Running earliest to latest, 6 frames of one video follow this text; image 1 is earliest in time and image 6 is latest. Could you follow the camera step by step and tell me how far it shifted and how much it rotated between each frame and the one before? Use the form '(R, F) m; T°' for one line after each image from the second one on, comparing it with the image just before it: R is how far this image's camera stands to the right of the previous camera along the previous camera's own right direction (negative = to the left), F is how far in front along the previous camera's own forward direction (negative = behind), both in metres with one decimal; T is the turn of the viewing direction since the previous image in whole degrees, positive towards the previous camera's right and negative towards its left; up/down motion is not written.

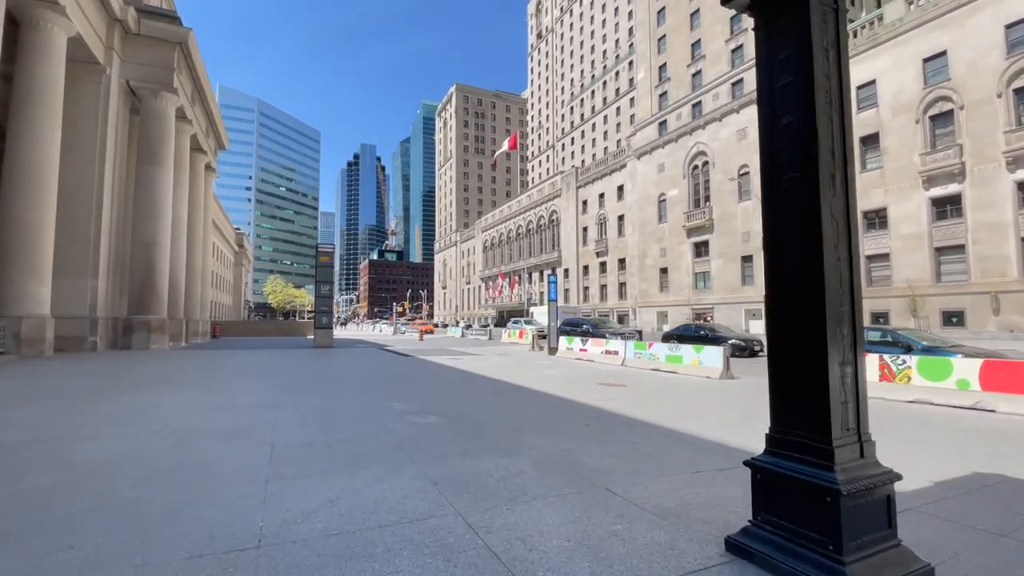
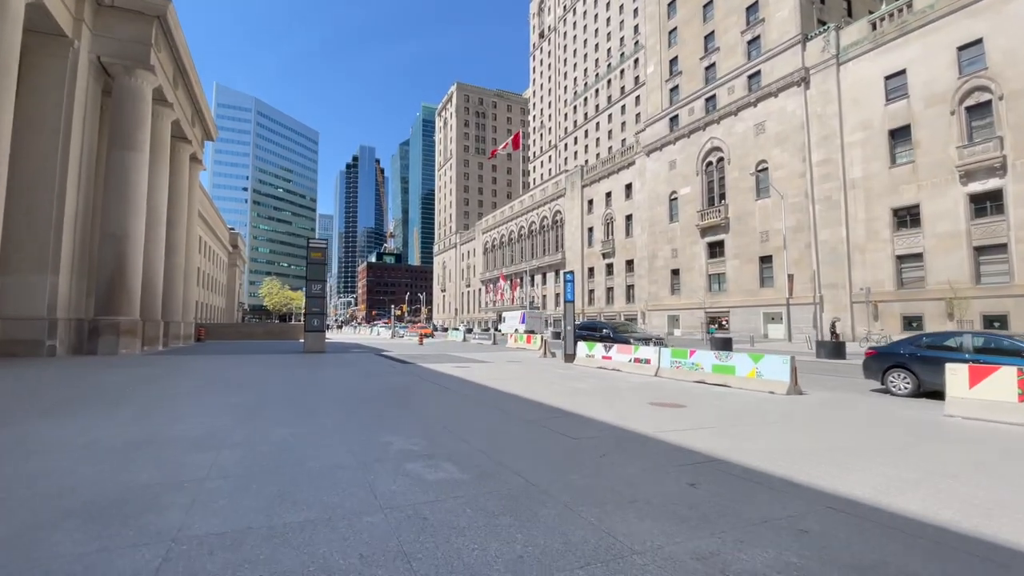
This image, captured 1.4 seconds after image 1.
(-0.6, +2.3) m; 0°
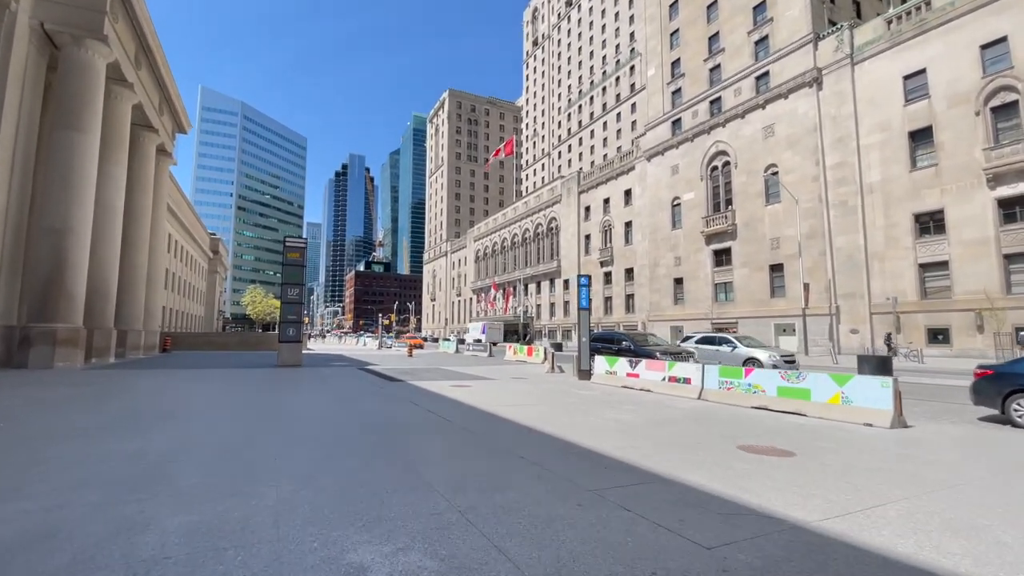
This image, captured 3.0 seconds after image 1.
(-0.6, +2.5) m; +1°
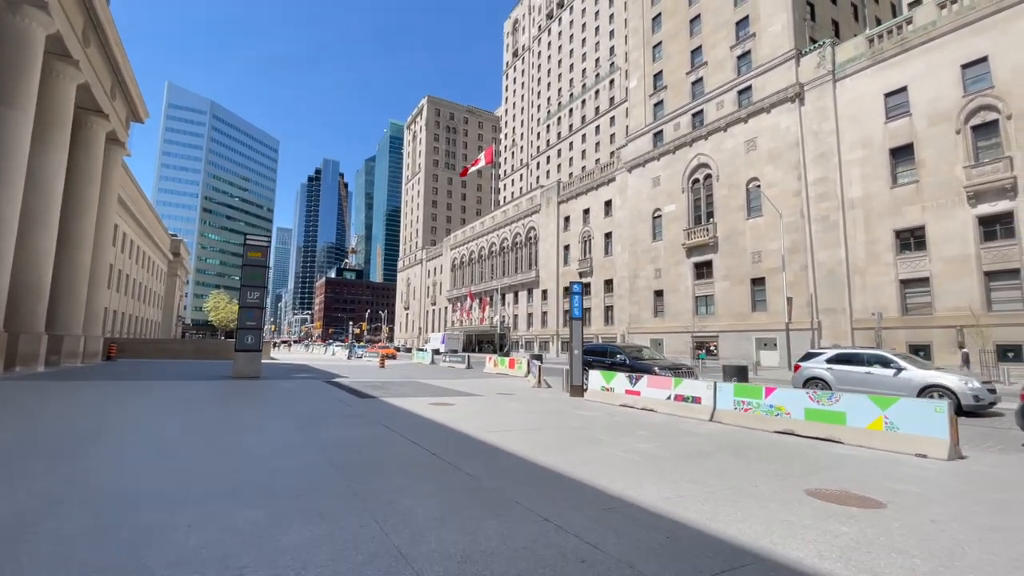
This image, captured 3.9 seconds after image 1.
(-0.4, +1.4) m; +3°
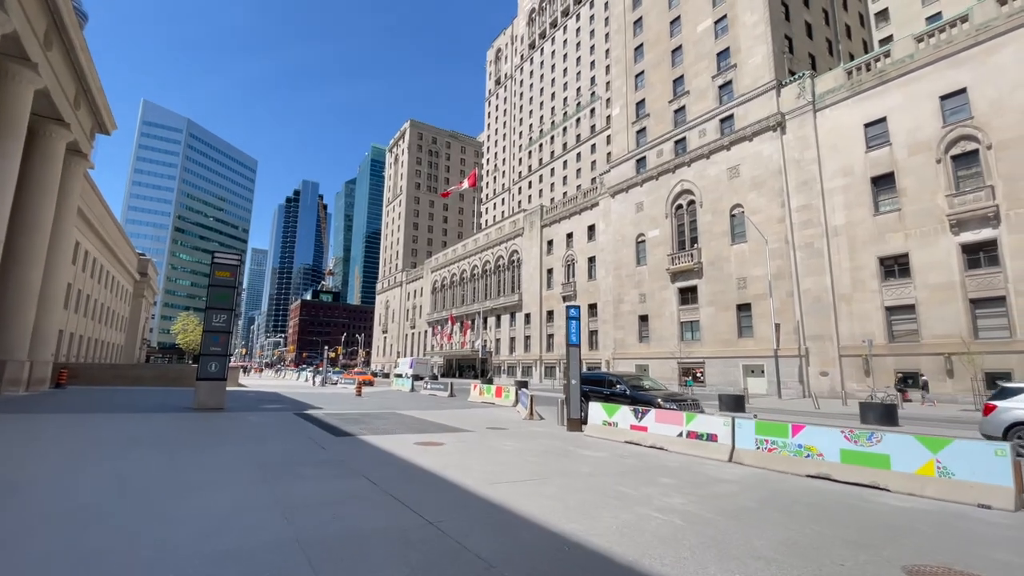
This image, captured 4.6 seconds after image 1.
(-0.4, +1.0) m; +3°
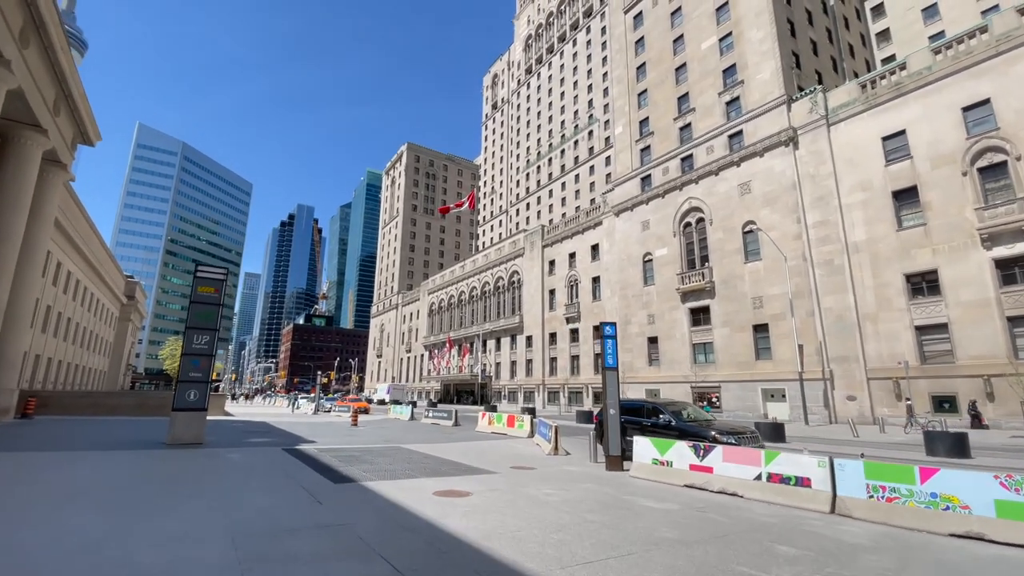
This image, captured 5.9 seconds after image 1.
(-0.8, +1.8) m; +1°
